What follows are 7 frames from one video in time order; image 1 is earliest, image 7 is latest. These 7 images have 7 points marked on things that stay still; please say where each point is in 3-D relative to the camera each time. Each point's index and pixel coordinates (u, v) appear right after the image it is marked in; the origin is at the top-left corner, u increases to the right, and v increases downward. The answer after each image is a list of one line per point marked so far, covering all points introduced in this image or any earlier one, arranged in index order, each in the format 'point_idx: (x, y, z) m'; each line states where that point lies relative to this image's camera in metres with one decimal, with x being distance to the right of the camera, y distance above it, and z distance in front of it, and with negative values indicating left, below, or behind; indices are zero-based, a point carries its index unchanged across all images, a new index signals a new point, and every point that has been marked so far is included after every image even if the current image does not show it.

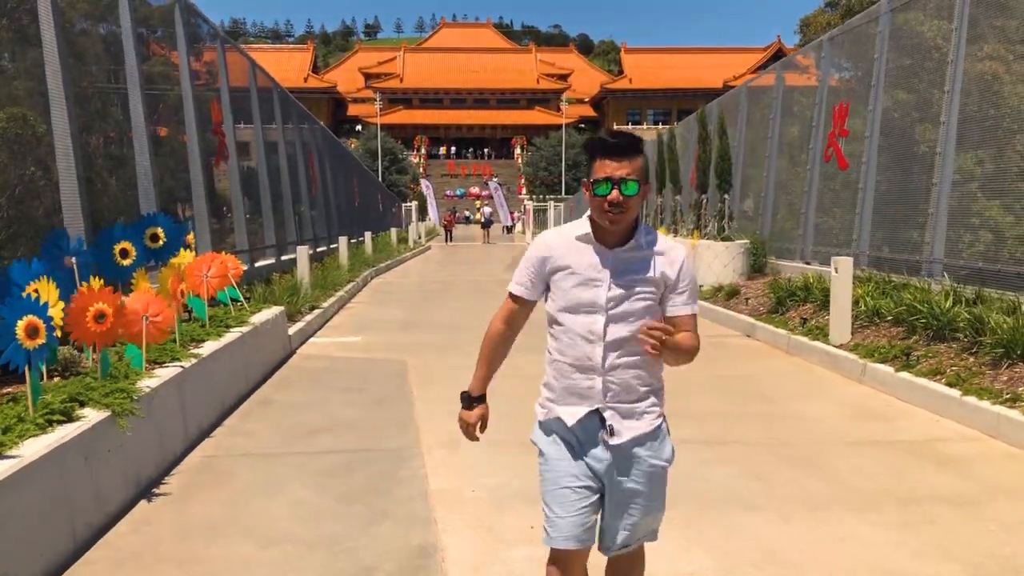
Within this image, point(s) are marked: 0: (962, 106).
0: (+6.6, +2.7, +9.2) m
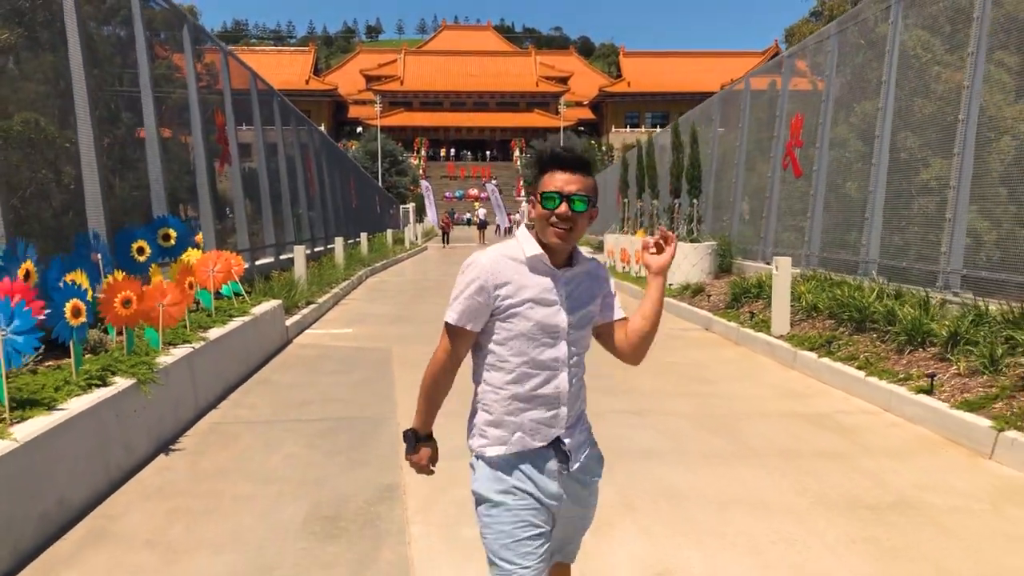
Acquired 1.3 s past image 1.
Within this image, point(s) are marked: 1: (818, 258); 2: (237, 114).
0: (+6.2, +2.7, +10.1) m
1: (+6.0, +0.6, +12.0) m
2: (-6.0, +3.9, +13.4) m
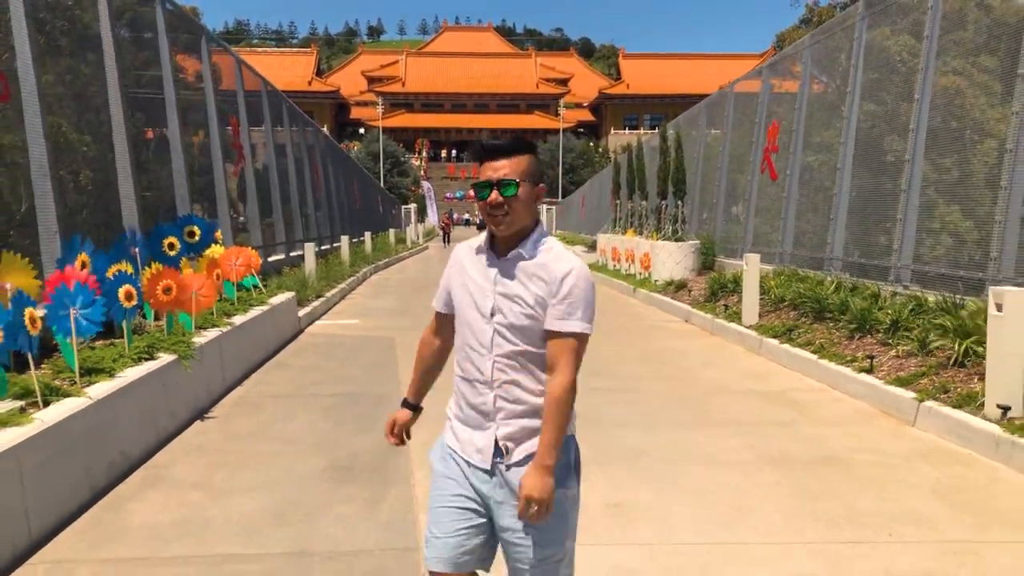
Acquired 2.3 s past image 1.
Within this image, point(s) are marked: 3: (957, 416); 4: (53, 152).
0: (+6.1, +2.8, +11.0) m
1: (+5.9, +0.7, +12.9) m
2: (-6.1, +4.0, +14.3) m
3: (+4.2, -1.2, +5.8) m
4: (-5.2, +1.6, +6.9) m
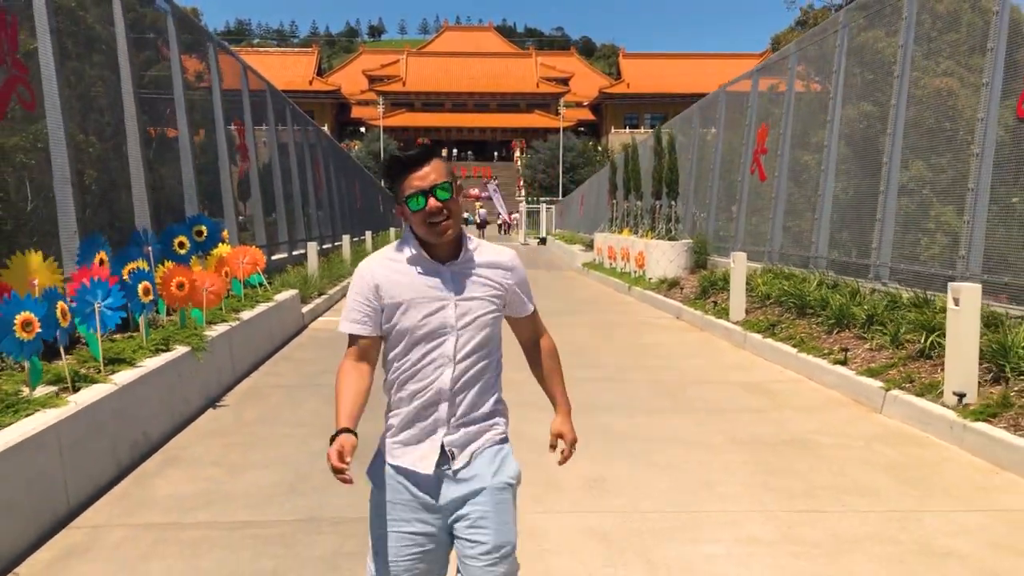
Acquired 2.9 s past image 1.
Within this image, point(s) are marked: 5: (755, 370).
0: (+6.0, +2.9, +11.4) m
1: (+5.8, +0.8, +13.3) m
2: (-6.2, +4.0, +14.7) m
3: (+4.1, -1.2, +6.2) m
4: (-5.3, +1.6, +7.3) m
5: (+3.3, -1.1, +8.4) m
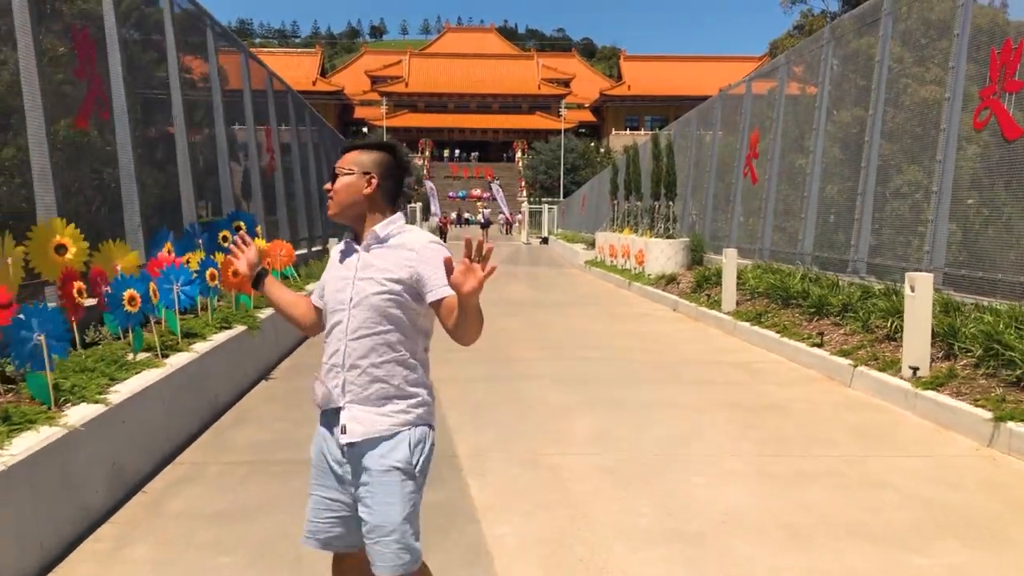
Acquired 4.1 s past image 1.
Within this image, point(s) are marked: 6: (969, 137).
0: (+6.3, +3.0, +12.4) m
1: (+6.0, +0.9, +14.3) m
2: (-6.0, +4.2, +15.7) m
3: (+4.3, -1.0, +7.1) m
4: (-5.1, +1.8, +8.3) m
5: (+3.5, -1.0, +9.4) m
6: (+6.5, +2.2, +8.7) m
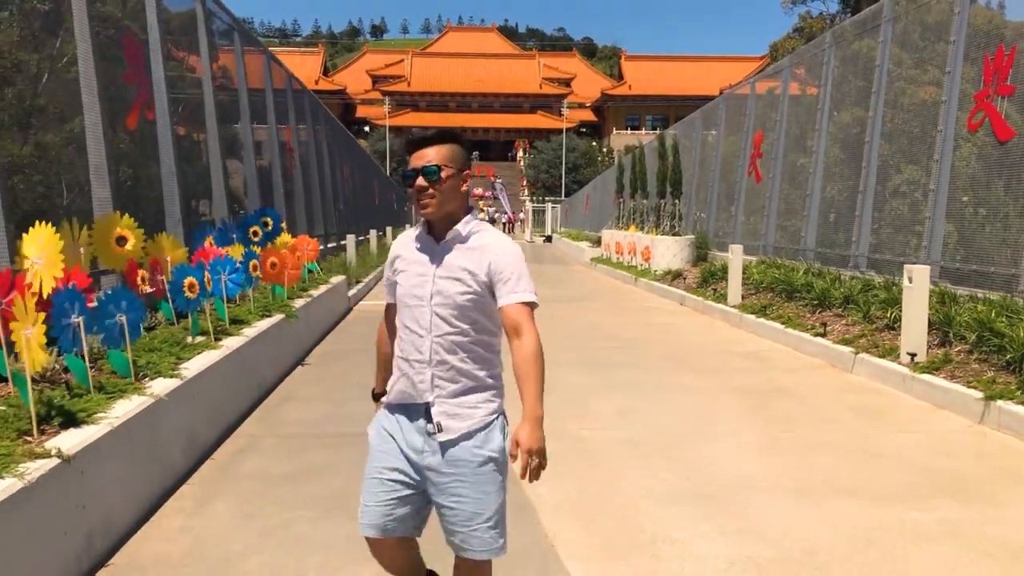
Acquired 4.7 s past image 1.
0: (+6.6, +3.1, +12.8) m
1: (+6.3, +1.0, +14.7) m
2: (-5.7, +4.4, +16.1) m
3: (+4.6, -0.9, +7.6) m
4: (-4.8, +1.9, +8.8) m
5: (+3.8, -0.9, +9.9) m
6: (+6.8, +2.3, +9.2) m
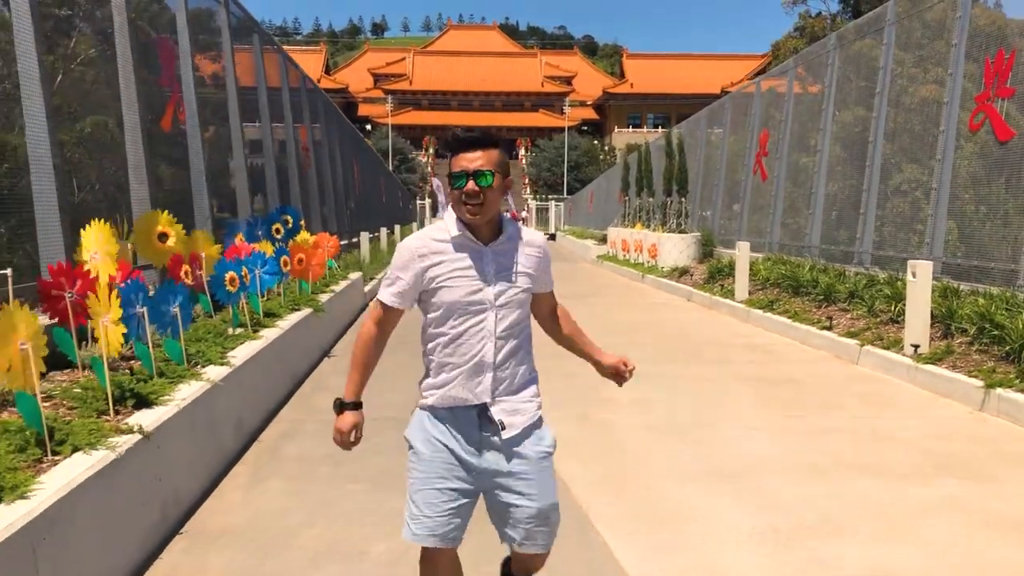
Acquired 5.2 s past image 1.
0: (+6.8, +3.2, +13.2) m
1: (+6.5, +1.1, +15.1) m
2: (-5.4, +4.5, +16.5) m
3: (+4.8, -0.9, +8.0) m
4: (-4.5, +2.0, +9.1) m
5: (+4.1, -0.8, +10.2) m
6: (+7.0, +2.3, +9.5) m
